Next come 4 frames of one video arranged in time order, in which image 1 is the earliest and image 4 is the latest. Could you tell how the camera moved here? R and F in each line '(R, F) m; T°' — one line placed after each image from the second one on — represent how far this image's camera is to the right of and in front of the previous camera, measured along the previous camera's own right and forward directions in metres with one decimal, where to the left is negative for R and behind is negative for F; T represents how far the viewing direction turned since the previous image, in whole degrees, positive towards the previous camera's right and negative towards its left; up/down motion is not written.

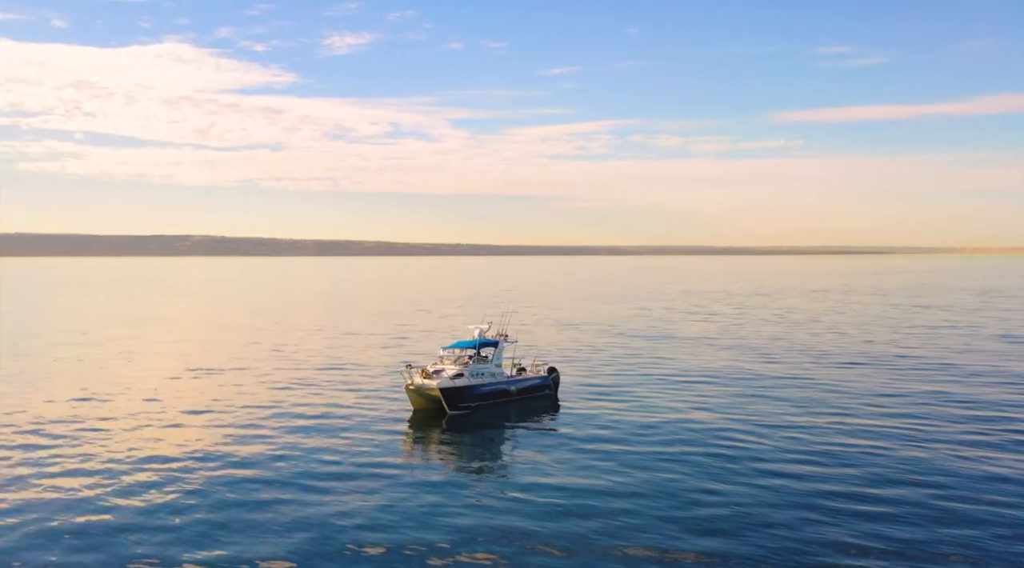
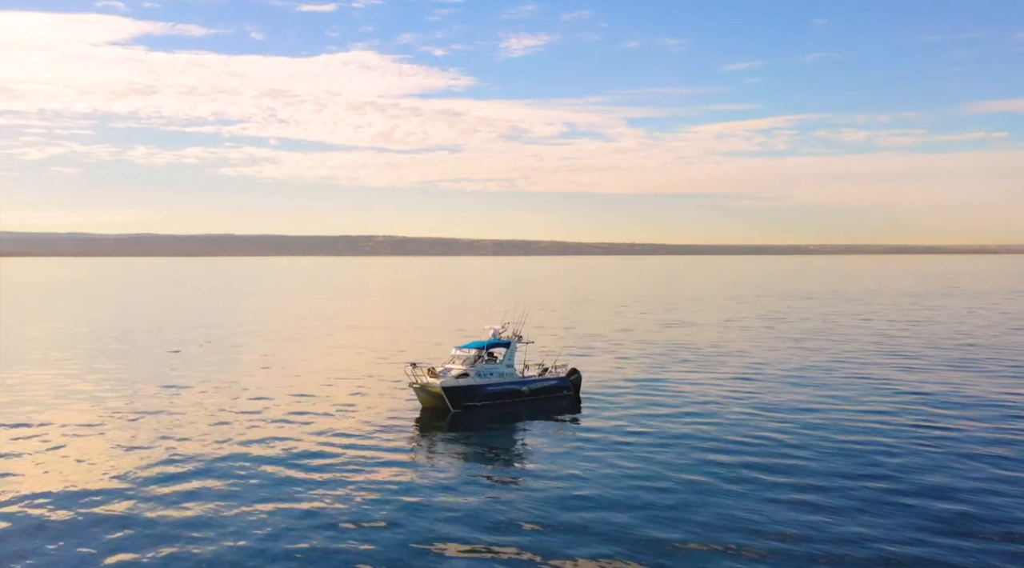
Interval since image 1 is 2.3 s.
(+6.3, -0.4) m; -9°
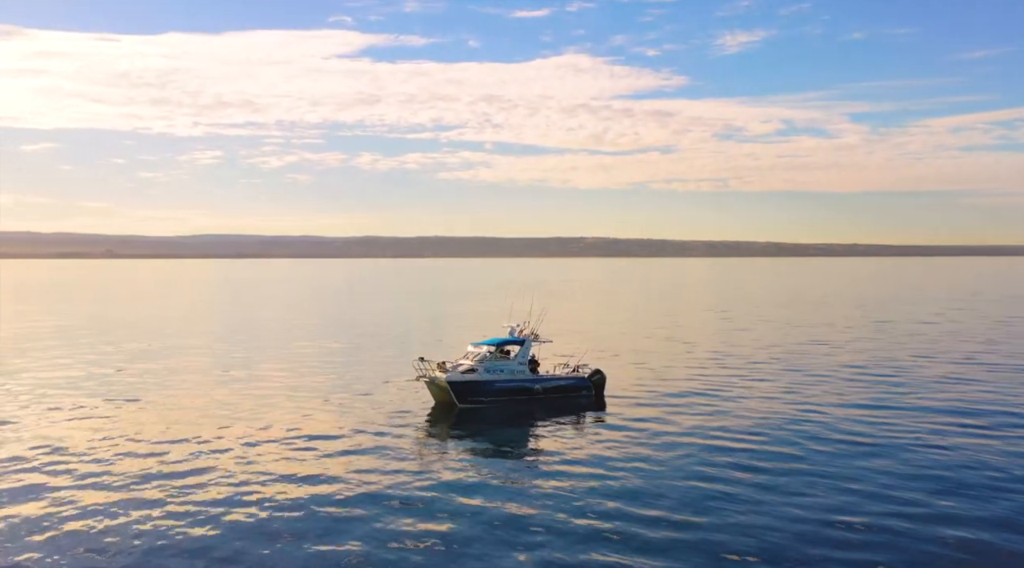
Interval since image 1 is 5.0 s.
(+6.4, -0.2) m; -9°
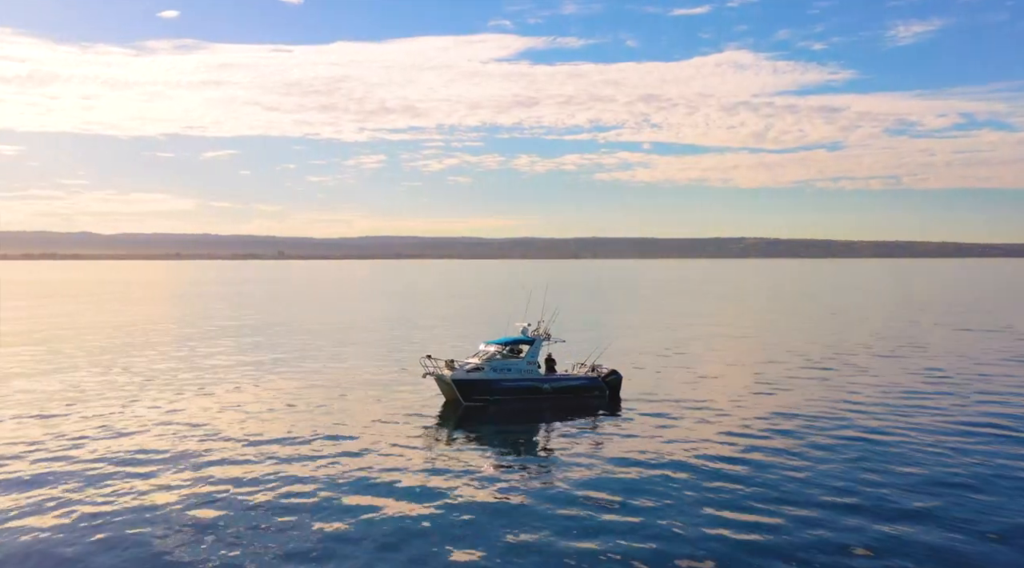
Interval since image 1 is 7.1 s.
(+5.3, -0.6) m; -7°
